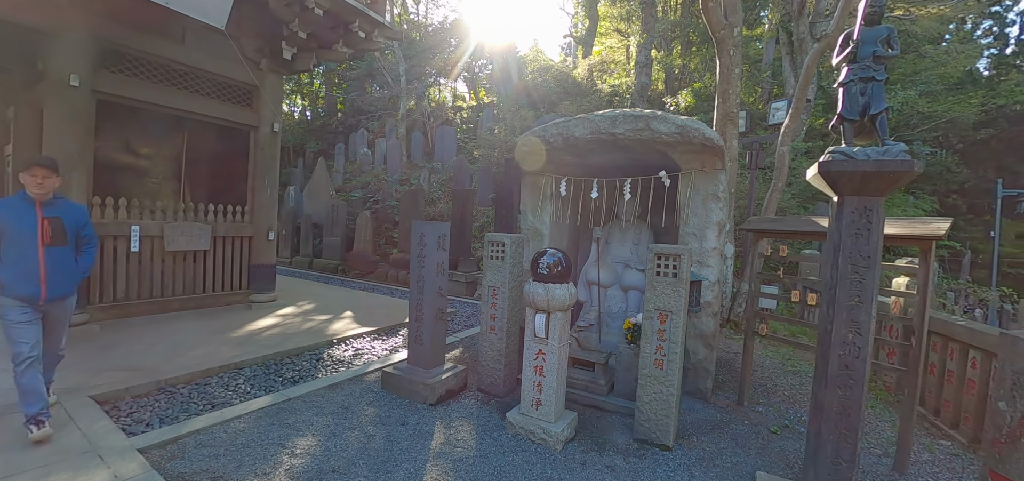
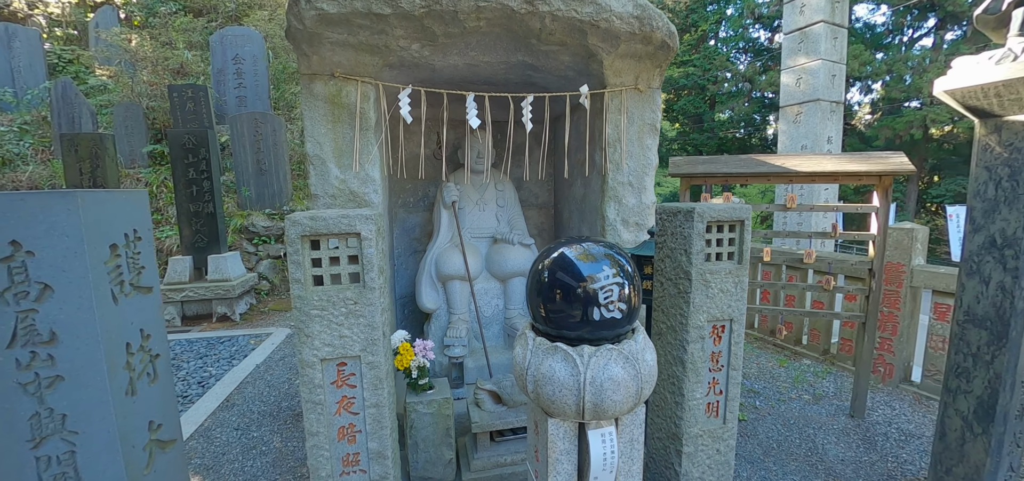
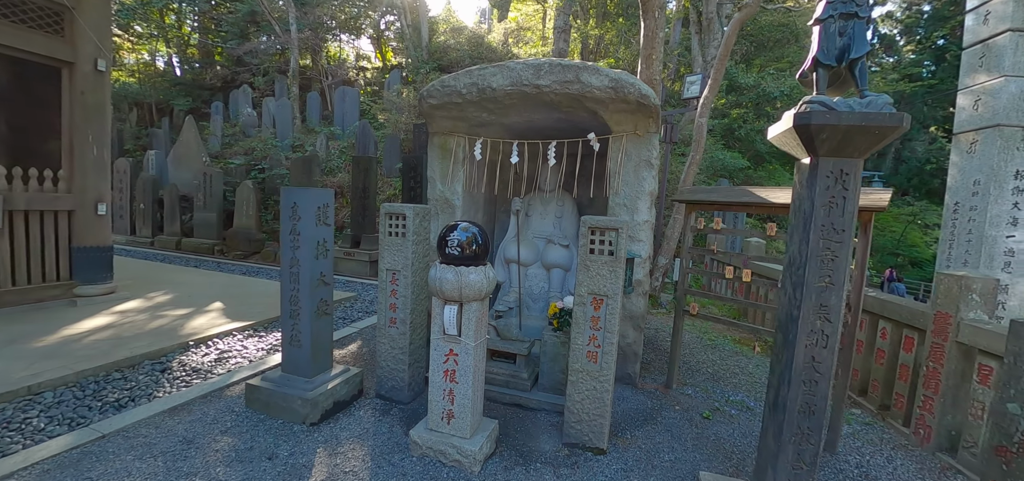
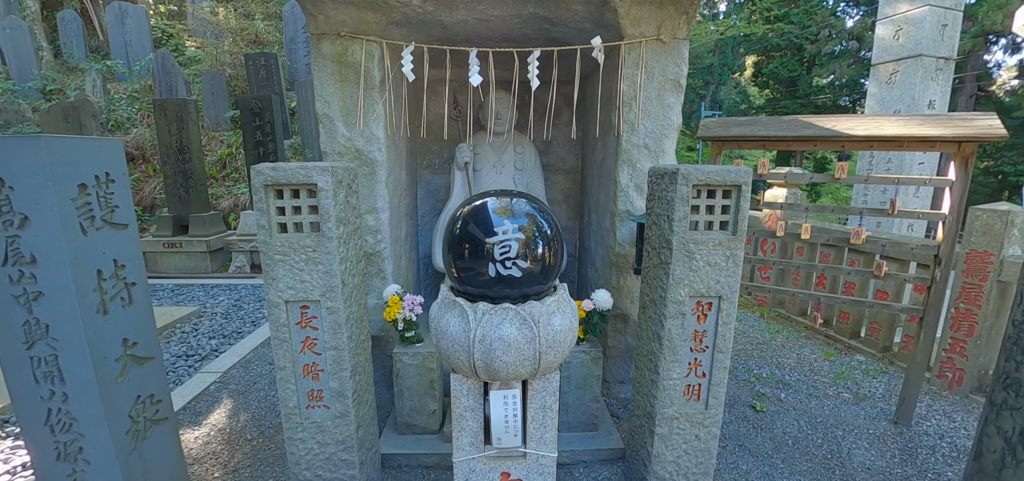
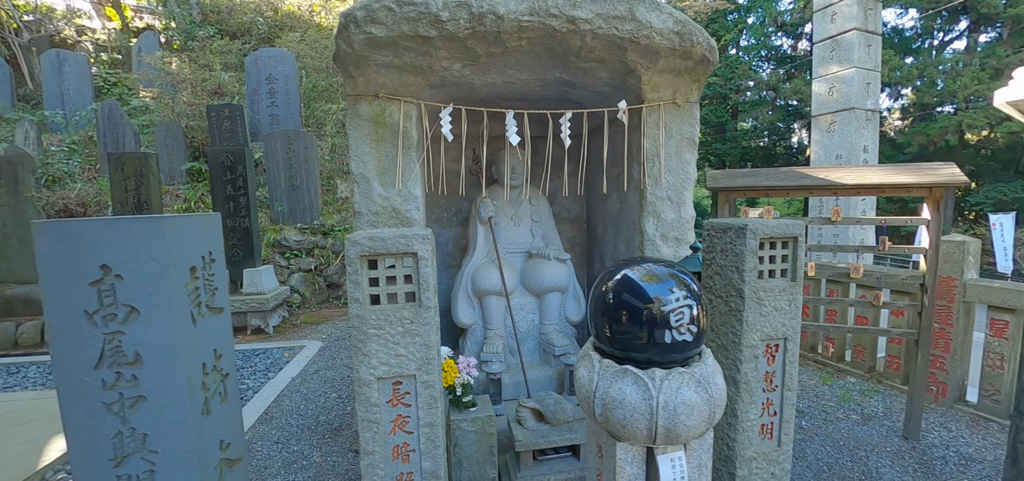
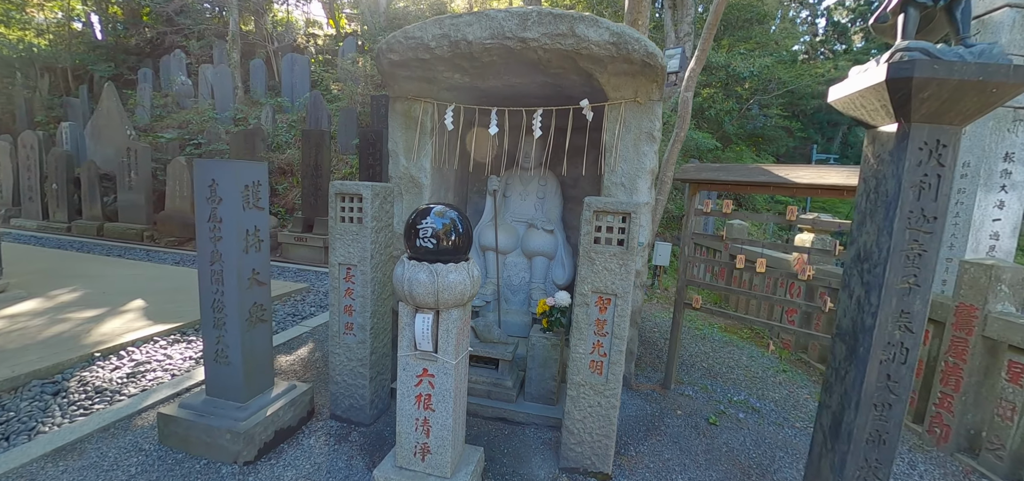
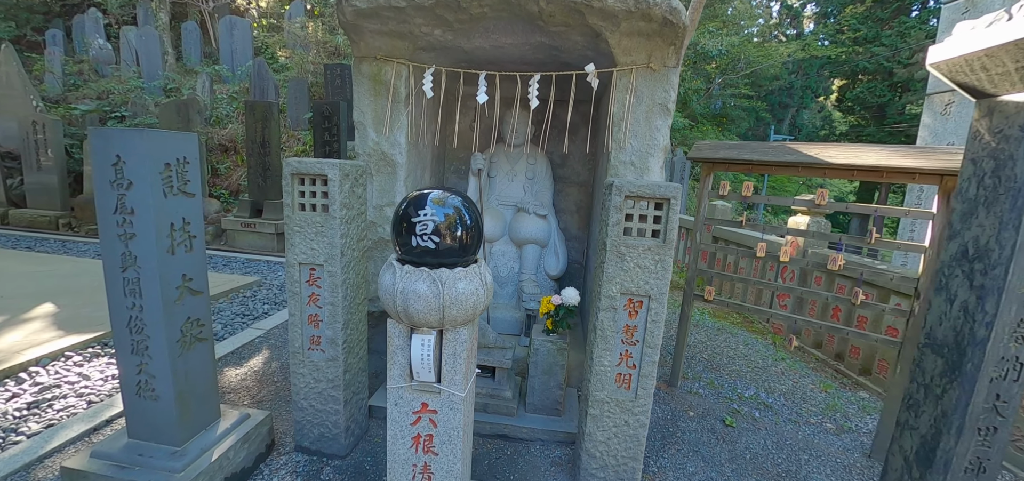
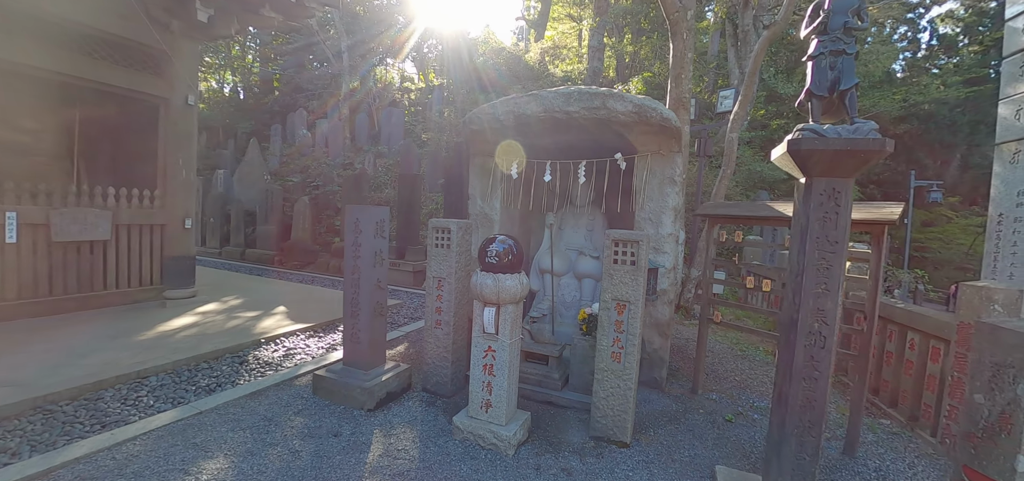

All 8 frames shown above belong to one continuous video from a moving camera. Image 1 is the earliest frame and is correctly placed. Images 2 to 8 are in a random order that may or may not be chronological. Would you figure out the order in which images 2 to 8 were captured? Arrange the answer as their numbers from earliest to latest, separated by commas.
8, 3, 6, 7, 4, 2, 5
